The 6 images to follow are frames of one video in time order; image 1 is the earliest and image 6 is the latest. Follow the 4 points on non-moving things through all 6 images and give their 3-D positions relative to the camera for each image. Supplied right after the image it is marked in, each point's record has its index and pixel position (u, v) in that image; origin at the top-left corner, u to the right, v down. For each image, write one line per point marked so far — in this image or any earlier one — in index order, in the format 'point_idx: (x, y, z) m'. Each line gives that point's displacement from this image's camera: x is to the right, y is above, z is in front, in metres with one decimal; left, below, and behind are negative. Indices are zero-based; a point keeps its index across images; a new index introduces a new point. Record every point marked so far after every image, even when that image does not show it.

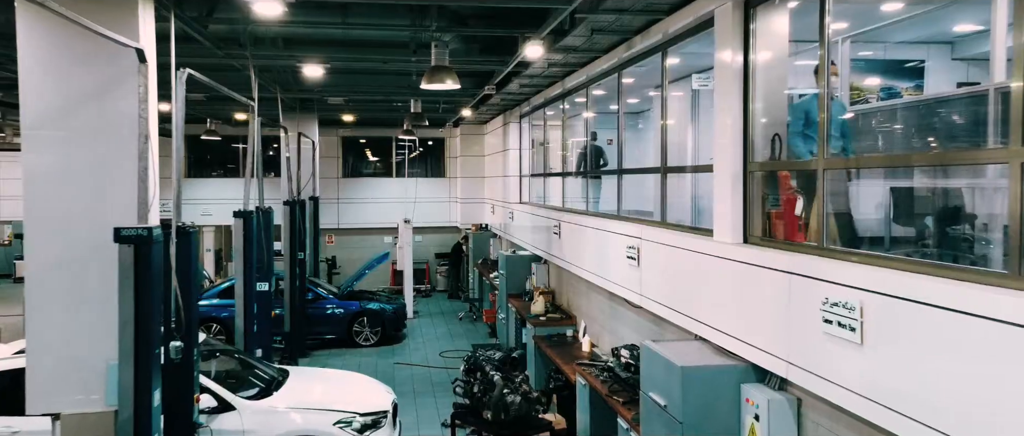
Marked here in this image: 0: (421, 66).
0: (-0.9, +1.6, +6.7) m
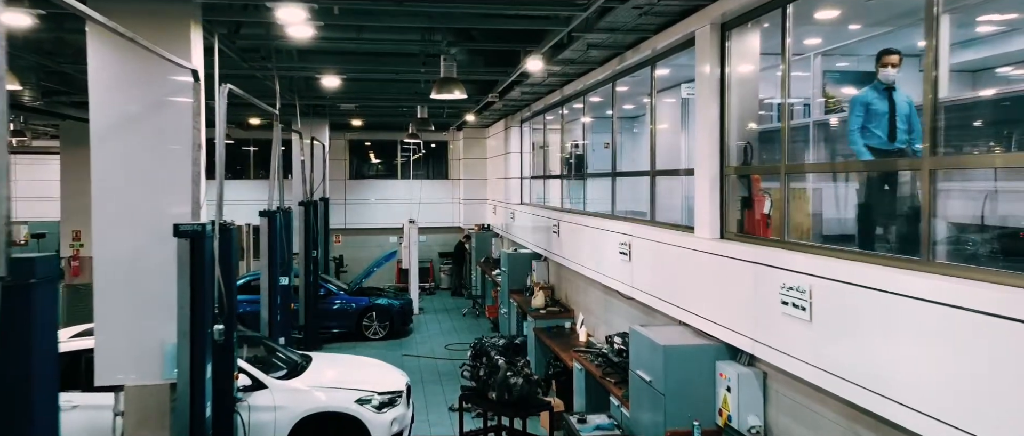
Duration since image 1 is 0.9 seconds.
0: (-0.9, +1.6, +7.2) m
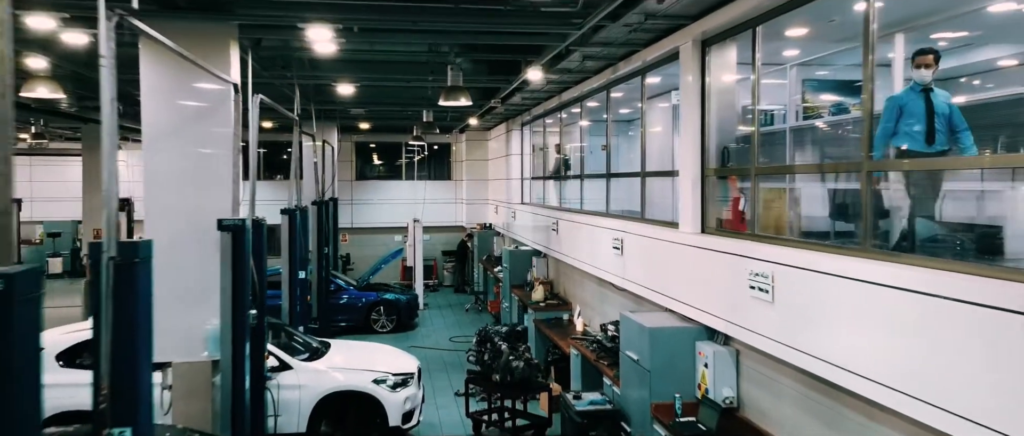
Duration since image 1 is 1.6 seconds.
0: (-0.9, +1.6, +7.7) m
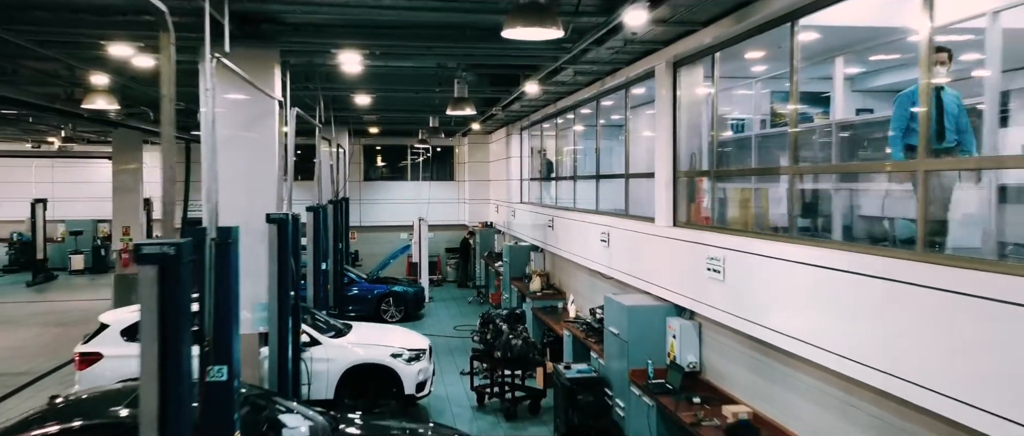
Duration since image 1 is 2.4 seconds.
0: (-0.9, +1.6, +8.6) m
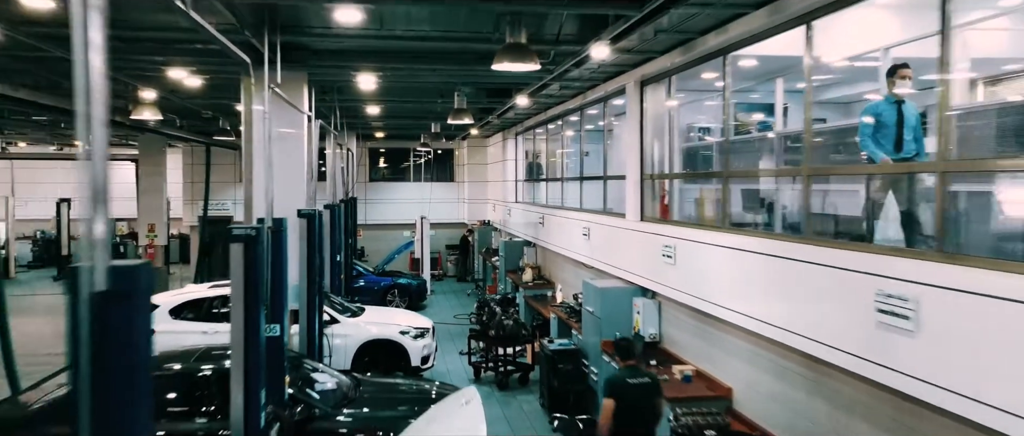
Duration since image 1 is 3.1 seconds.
0: (-1.0, +1.7, +9.7) m
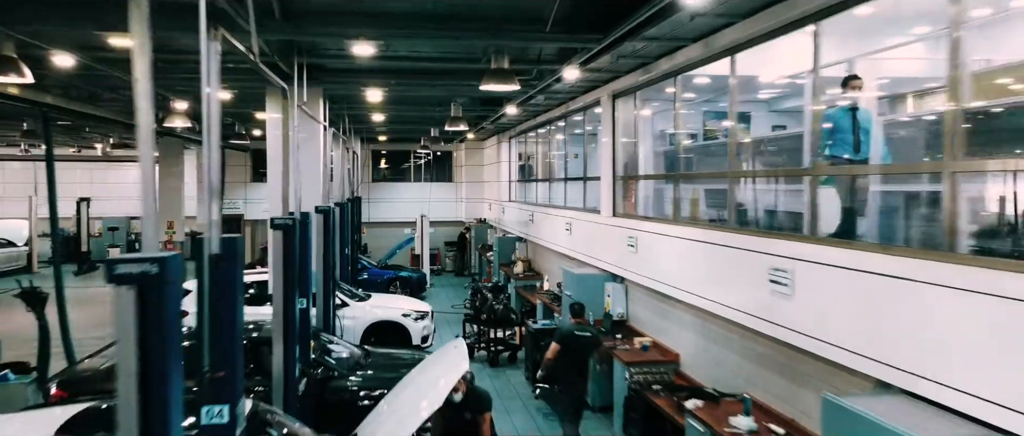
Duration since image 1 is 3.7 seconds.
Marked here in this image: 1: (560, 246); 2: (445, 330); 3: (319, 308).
0: (-1.1, +1.7, +10.7) m
1: (+0.7, -0.4, +10.0) m
2: (-1.1, -1.9, +11.0) m
3: (-2.2, -1.0, +7.4) m
